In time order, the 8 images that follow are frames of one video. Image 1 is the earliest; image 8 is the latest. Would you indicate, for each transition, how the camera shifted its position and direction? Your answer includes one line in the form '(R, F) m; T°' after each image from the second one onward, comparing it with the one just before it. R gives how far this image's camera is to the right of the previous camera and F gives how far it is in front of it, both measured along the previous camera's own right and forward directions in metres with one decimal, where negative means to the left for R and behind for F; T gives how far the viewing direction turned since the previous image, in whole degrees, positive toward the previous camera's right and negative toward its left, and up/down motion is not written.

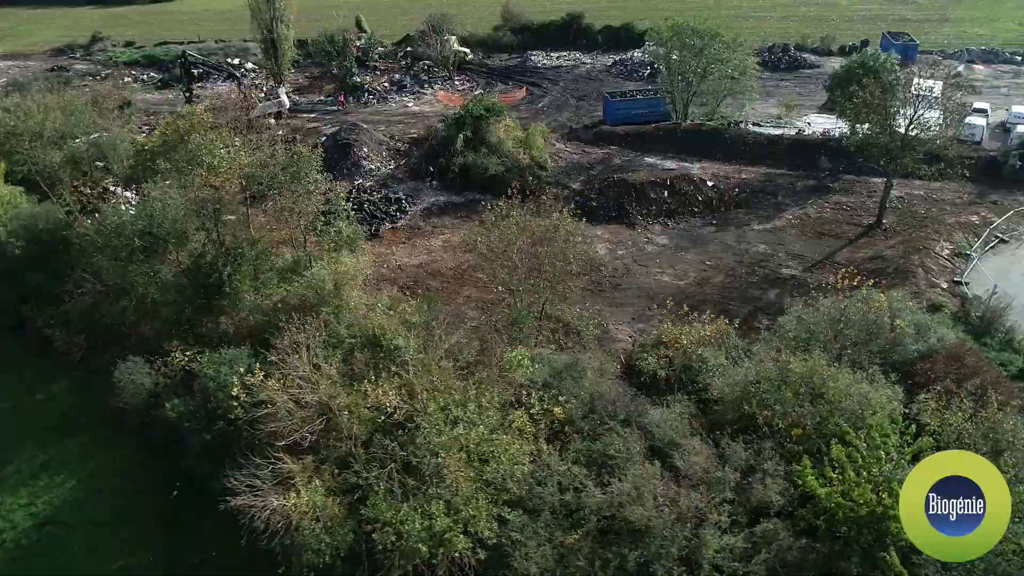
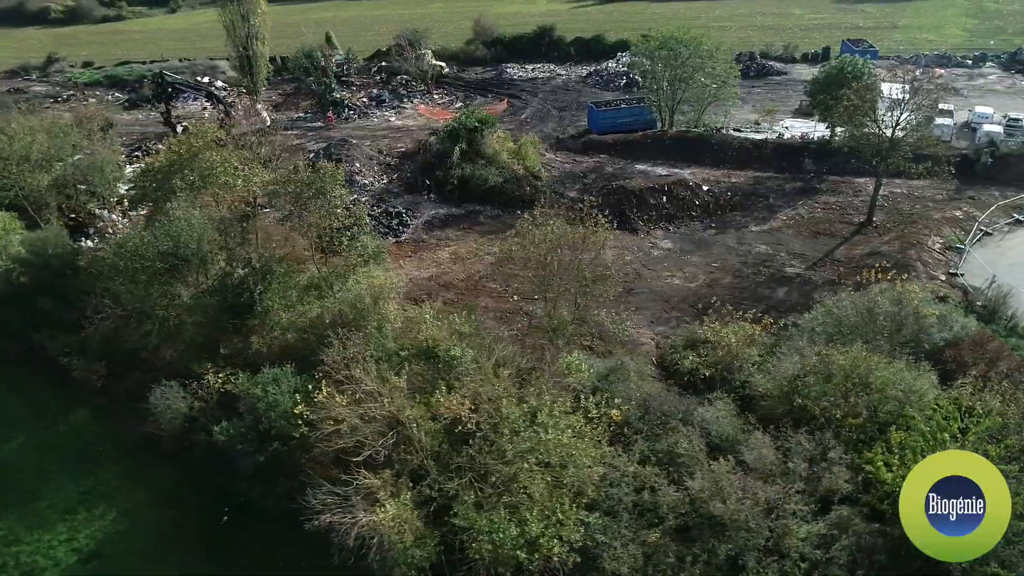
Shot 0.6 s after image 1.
(-2.0, -0.1) m; +4°
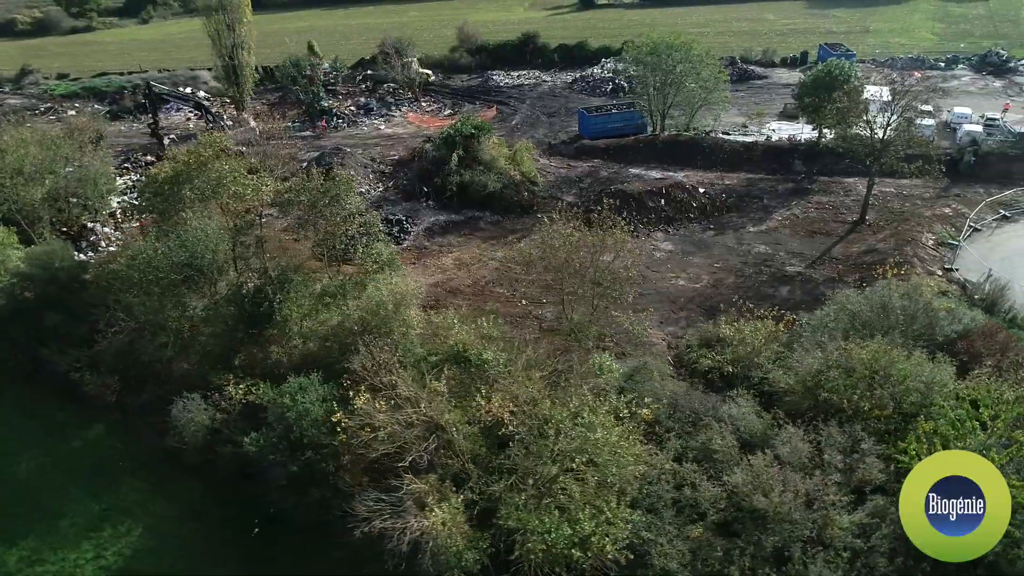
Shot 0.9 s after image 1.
(-1.1, -0.1) m; +2°
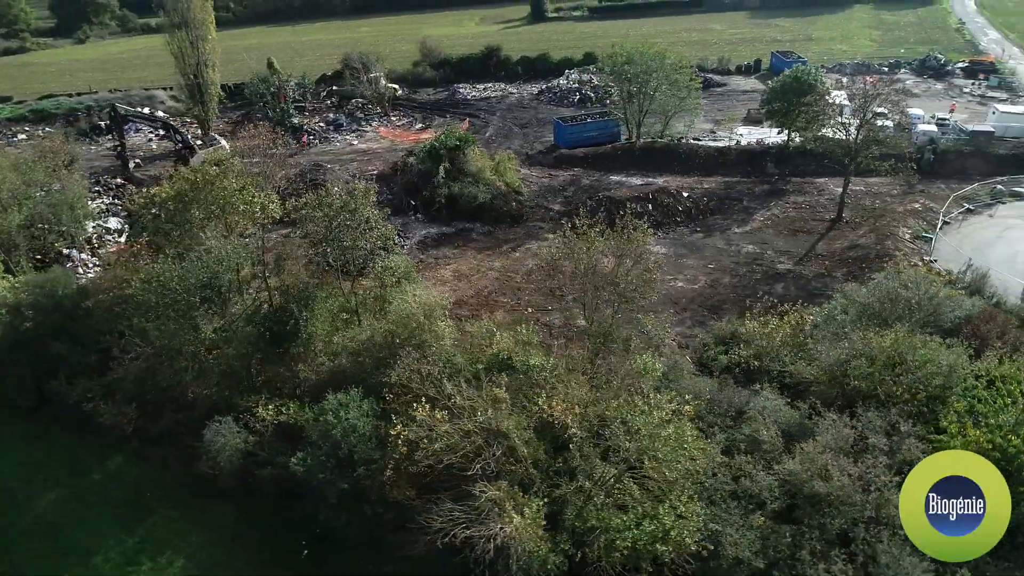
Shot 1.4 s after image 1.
(-2.0, -0.1) m; +4°
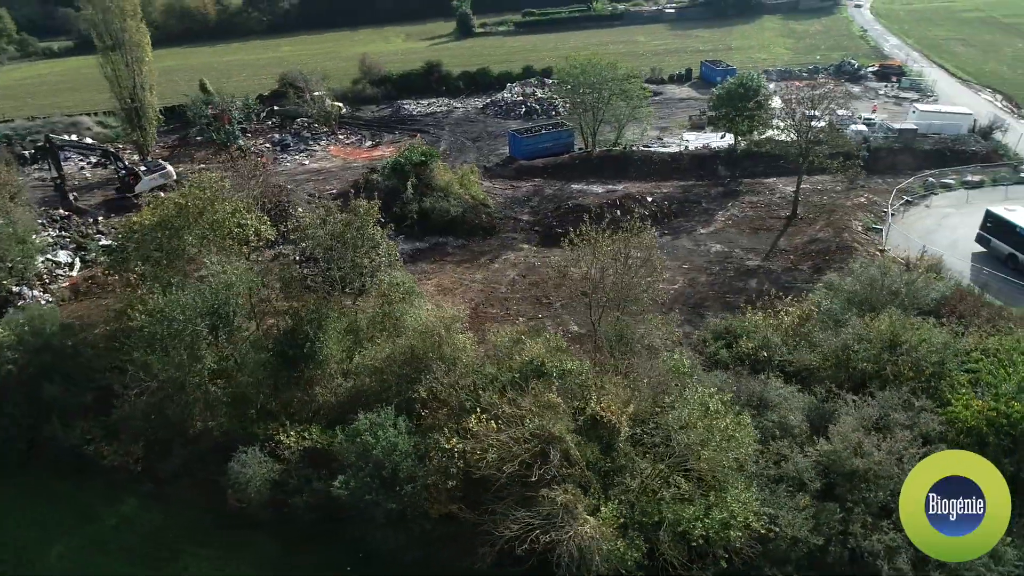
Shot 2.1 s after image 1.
(-2.2, 0.0) m; +6°
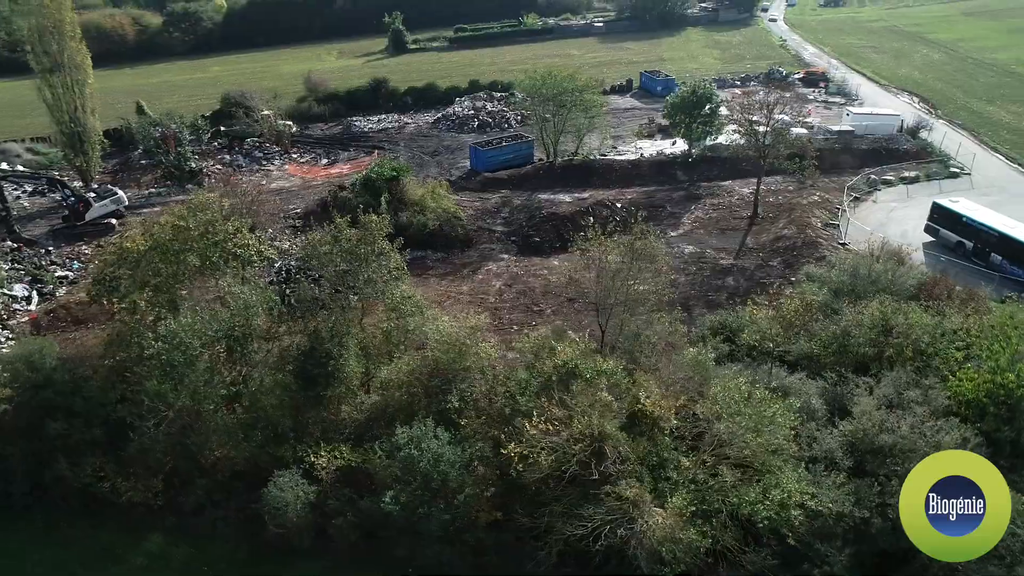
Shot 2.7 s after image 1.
(-2.2, -0.1) m; +6°
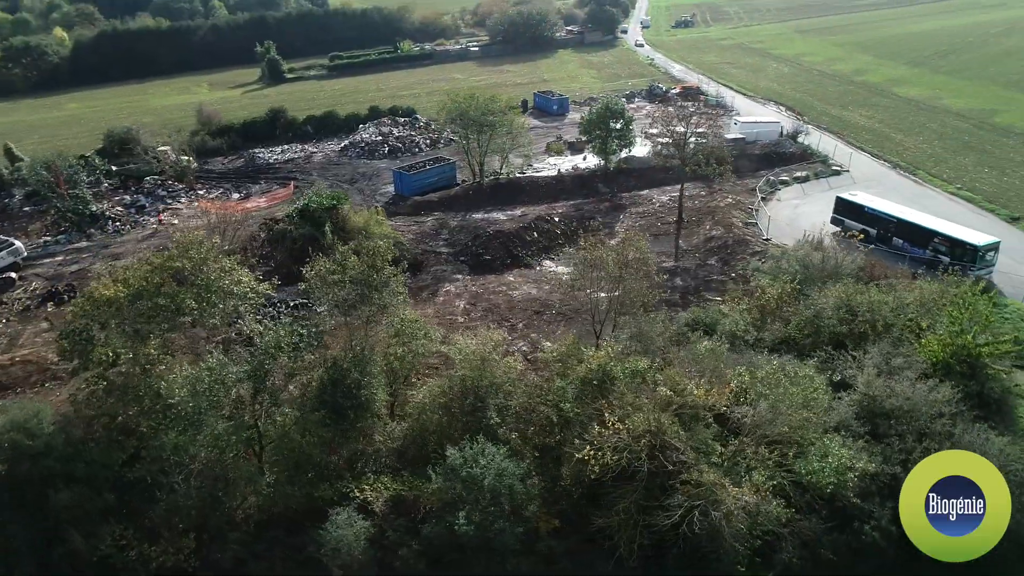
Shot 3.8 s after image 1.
(-3.5, 0.0) m; +11°
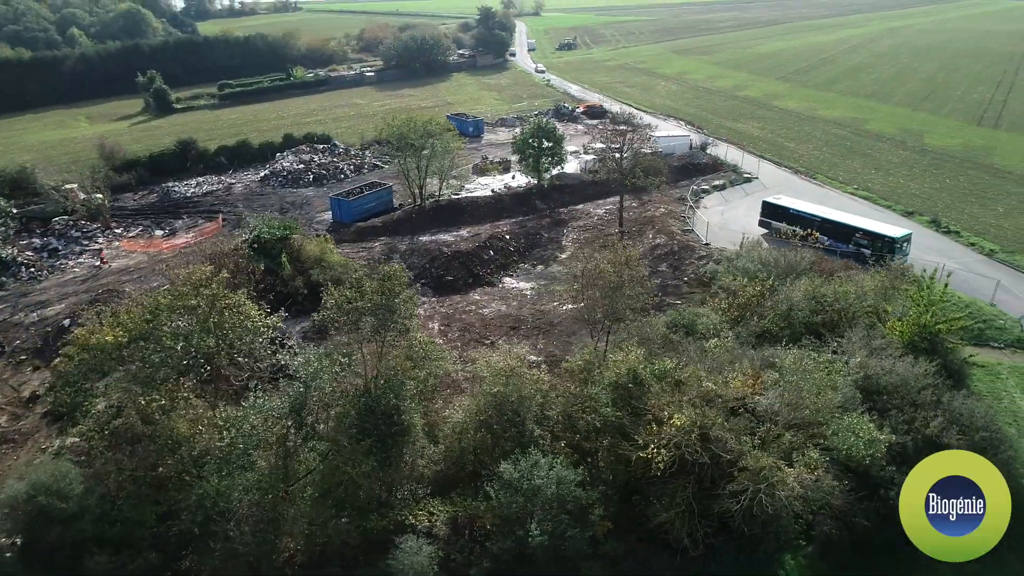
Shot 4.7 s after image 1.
(-3.3, -0.1) m; +9°
